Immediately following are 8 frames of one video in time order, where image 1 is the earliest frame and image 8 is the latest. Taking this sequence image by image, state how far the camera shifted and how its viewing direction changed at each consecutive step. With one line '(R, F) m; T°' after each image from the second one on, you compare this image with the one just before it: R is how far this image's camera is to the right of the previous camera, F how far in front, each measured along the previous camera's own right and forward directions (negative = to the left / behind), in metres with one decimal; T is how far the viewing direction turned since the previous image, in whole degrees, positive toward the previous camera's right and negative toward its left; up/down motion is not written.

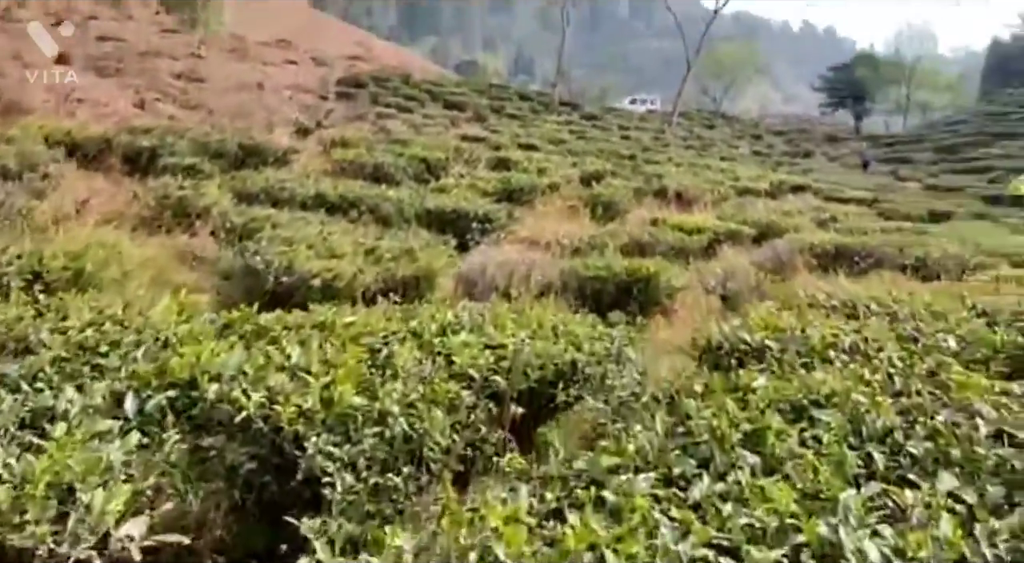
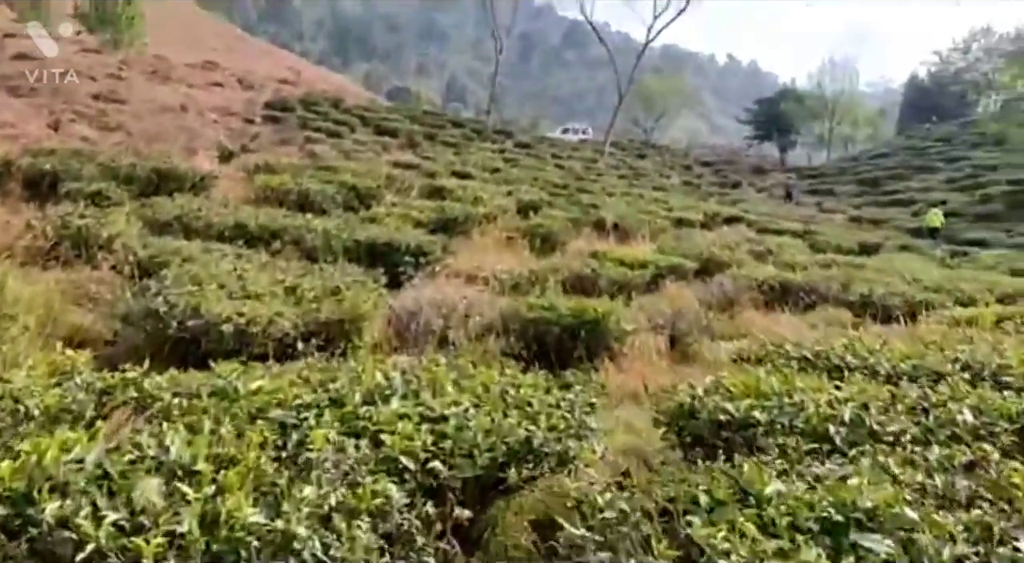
(0.0, +0.6) m; +4°
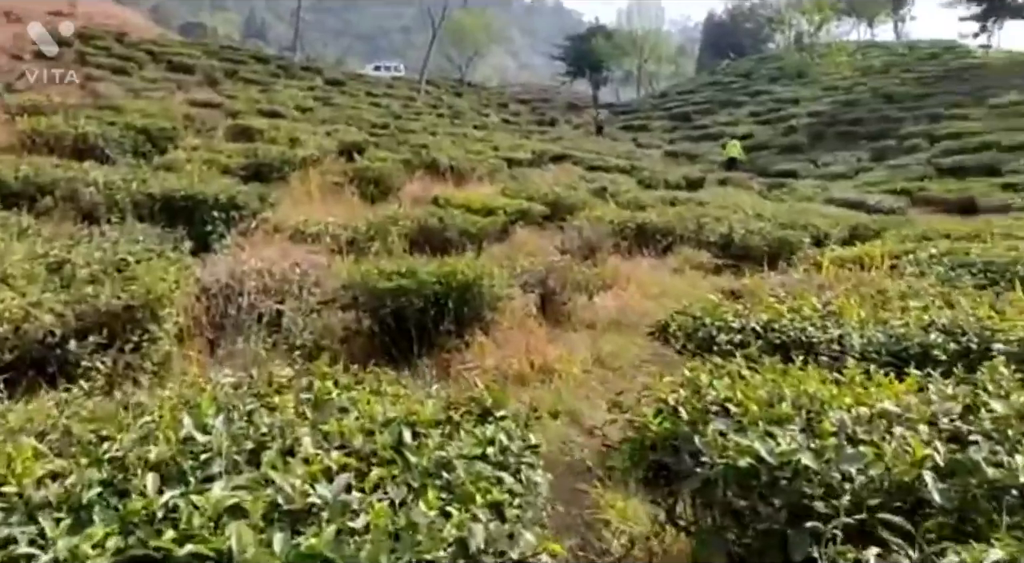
(-0.2, +1.3) m; +11°
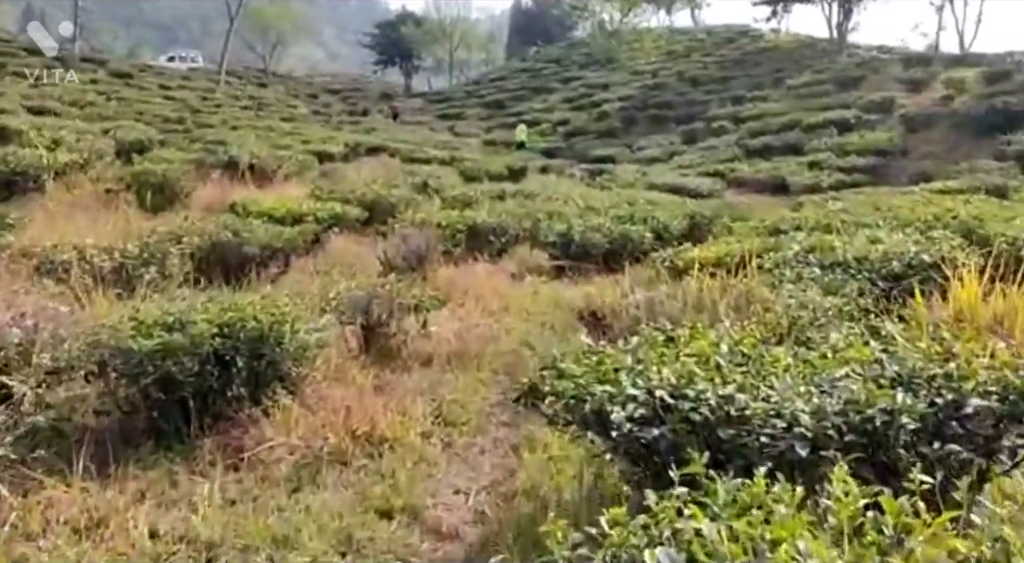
(+0.1, +1.2) m; +11°
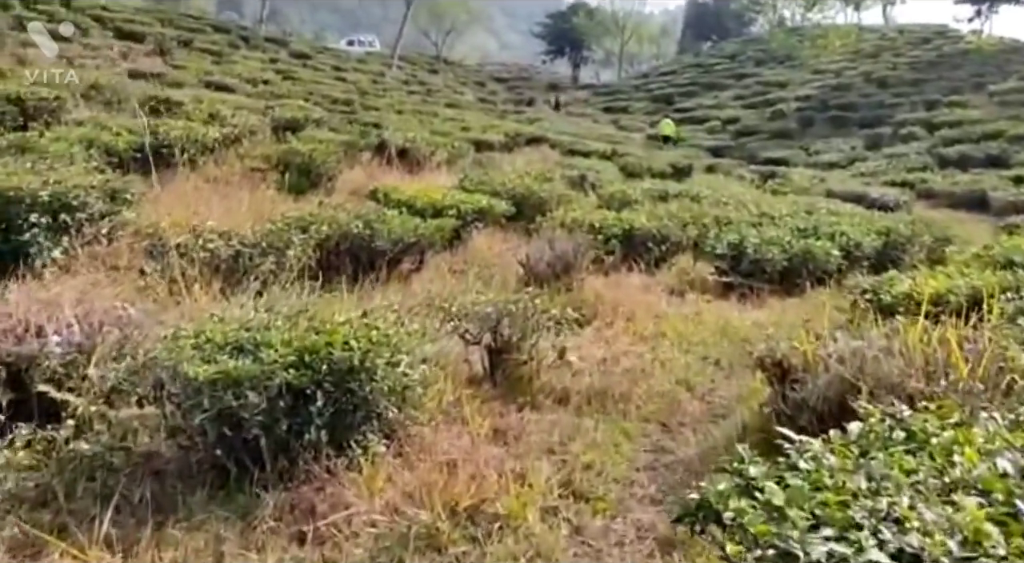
(-0.1, +1.0) m; -10°
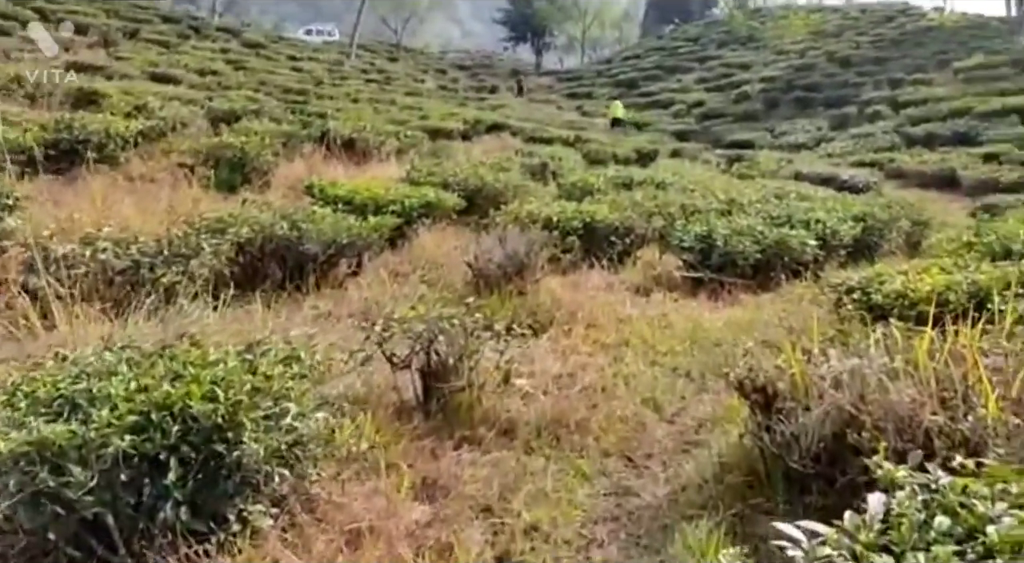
(+0.2, +0.7) m; +2°
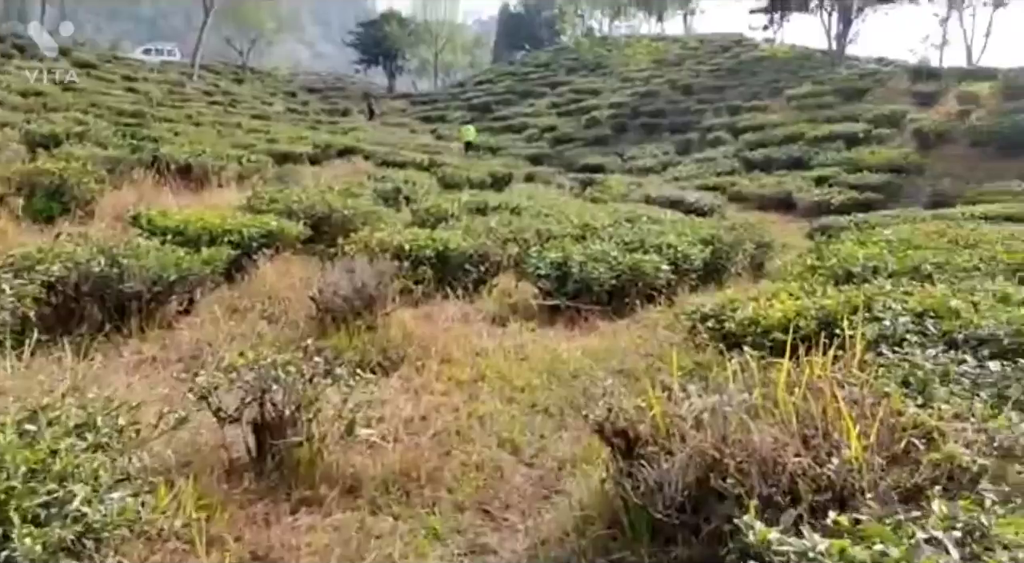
(+0.1, +0.3) m; +9°
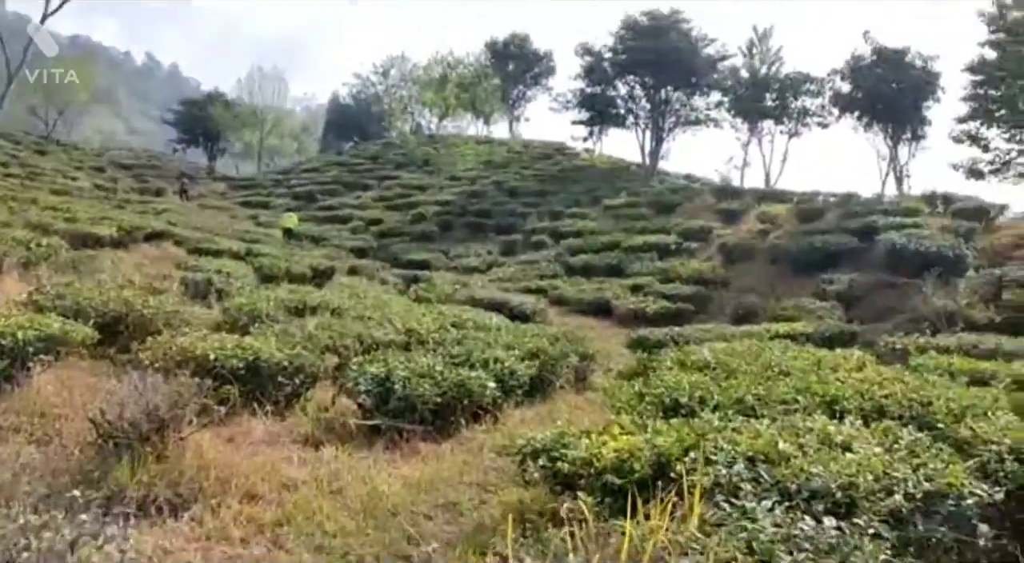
(0.0, +0.3) m; +11°
